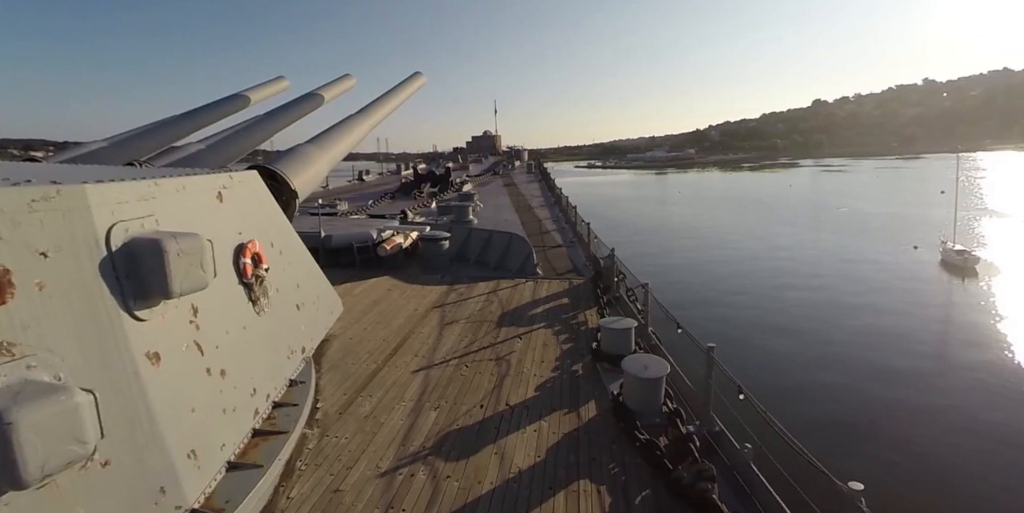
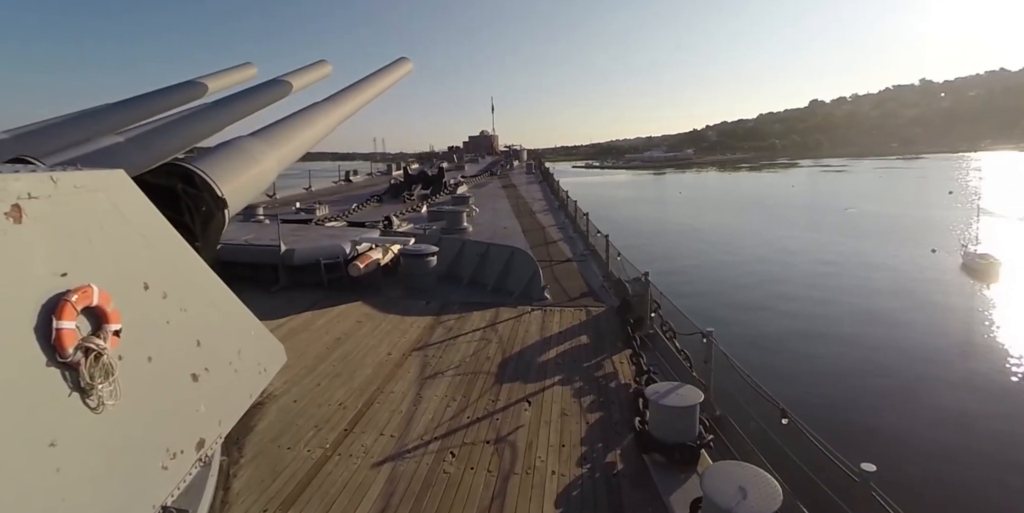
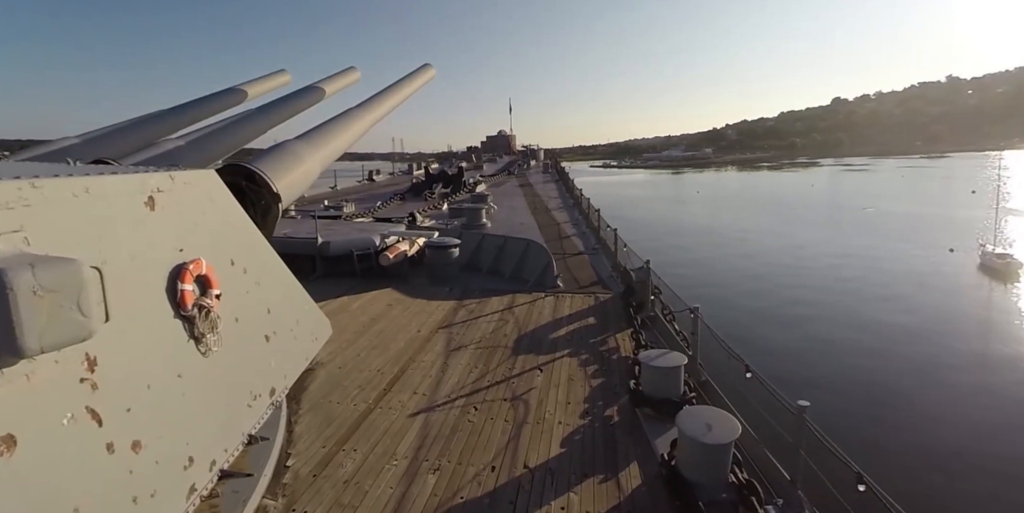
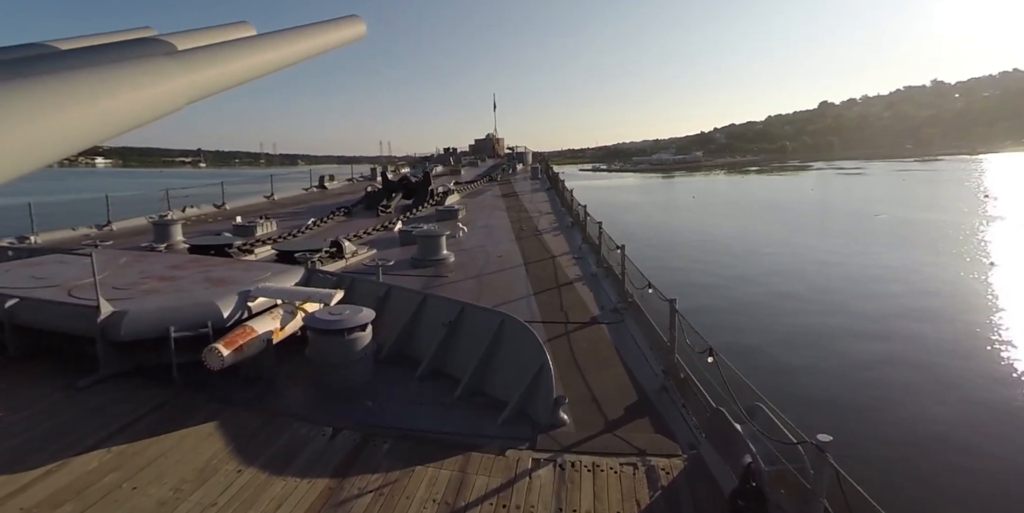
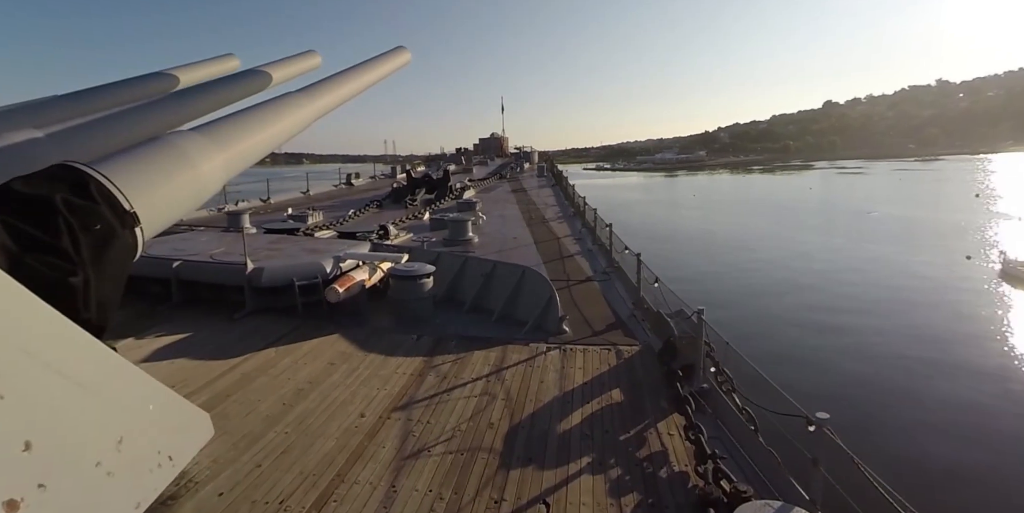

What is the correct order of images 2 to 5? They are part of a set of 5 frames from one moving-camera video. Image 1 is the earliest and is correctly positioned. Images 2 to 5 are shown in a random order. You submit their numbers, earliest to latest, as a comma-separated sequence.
3, 2, 5, 4
